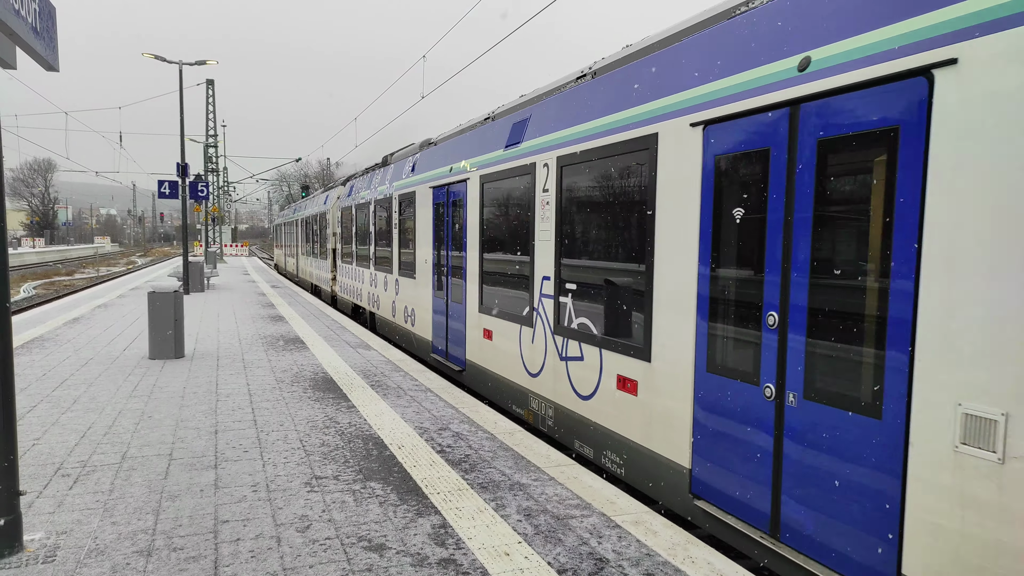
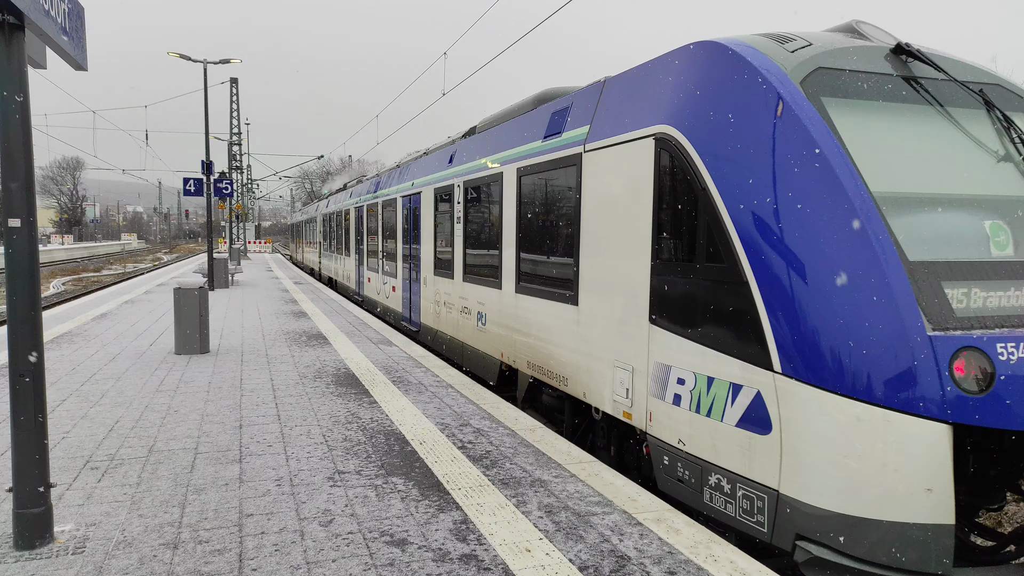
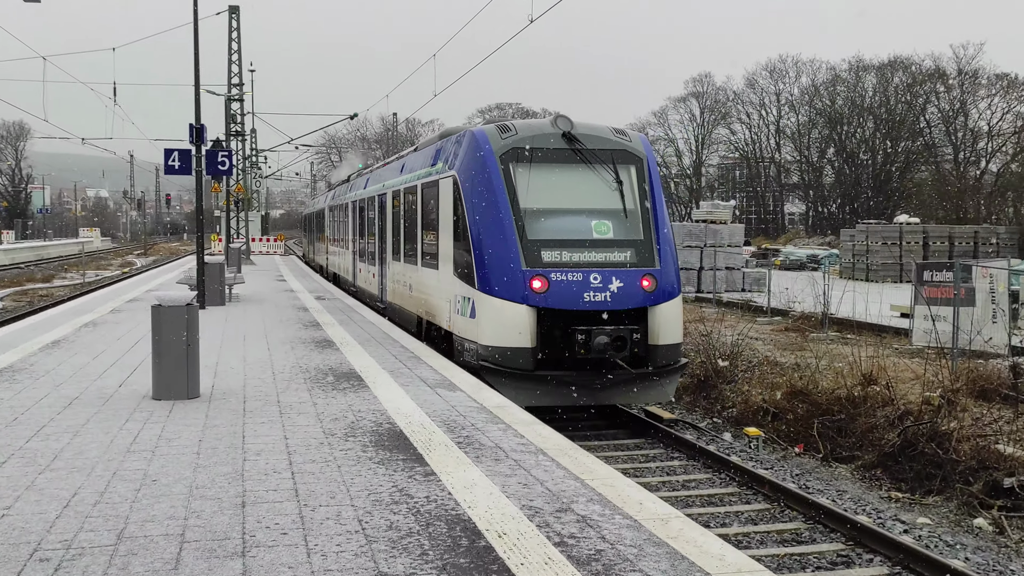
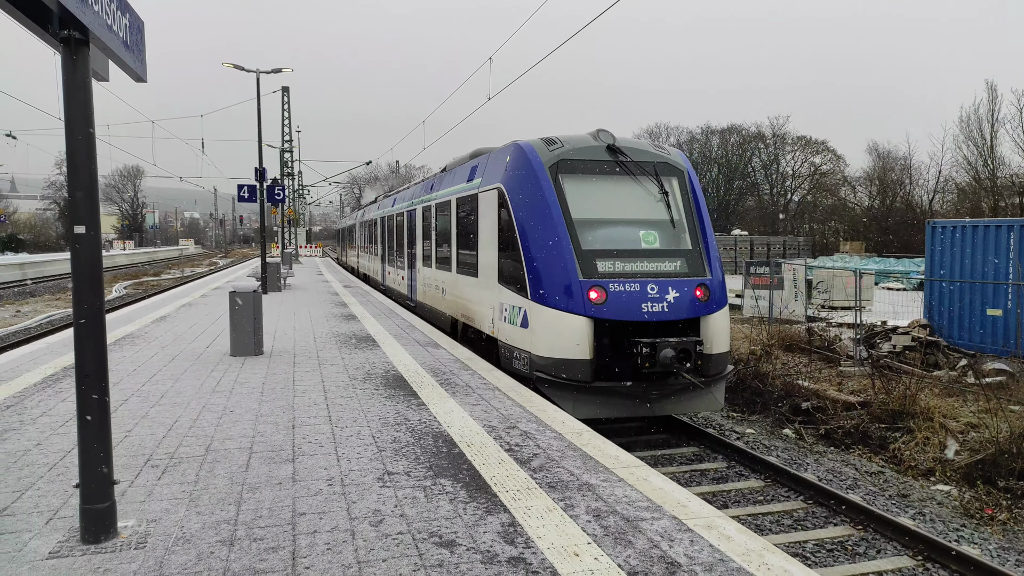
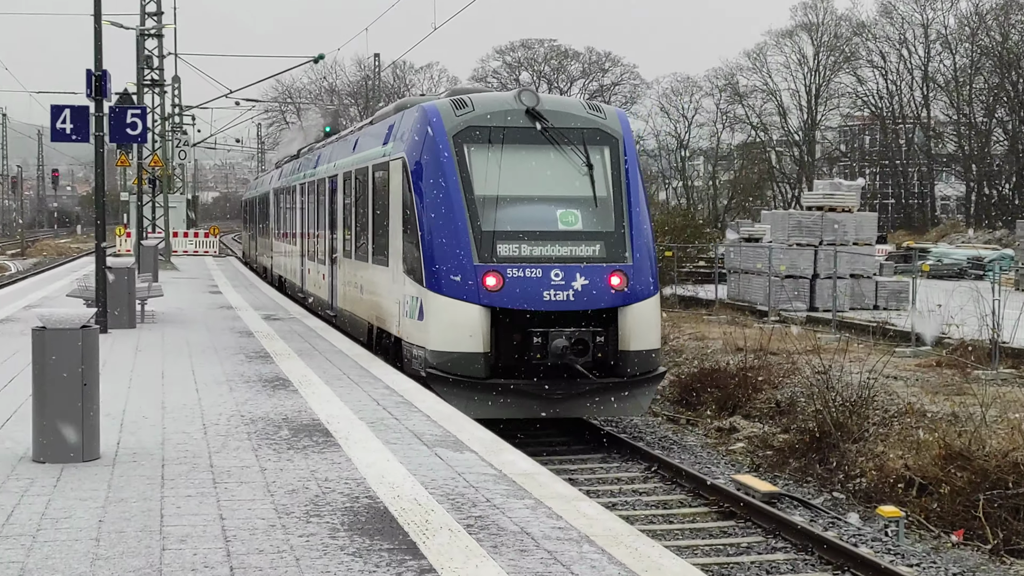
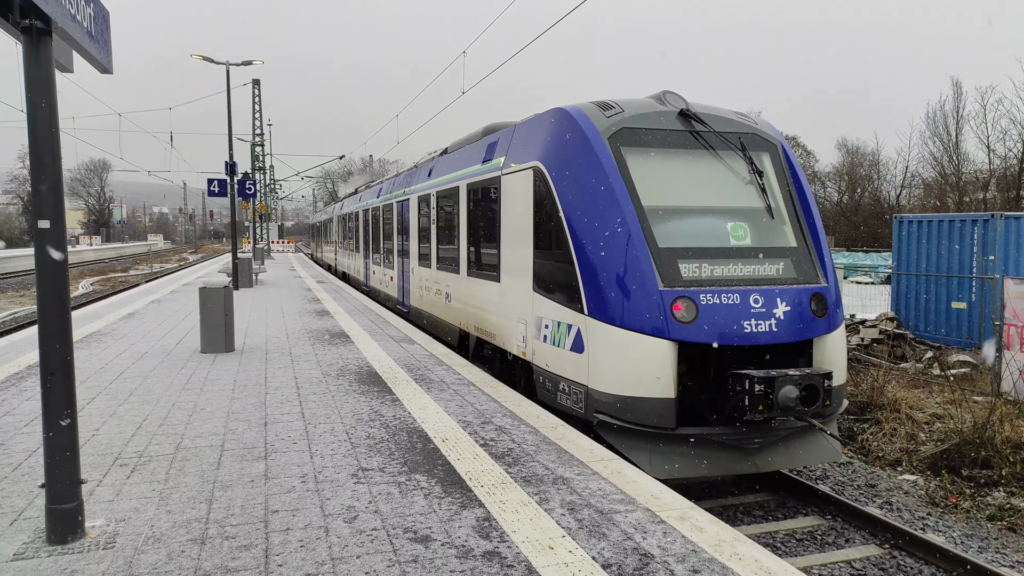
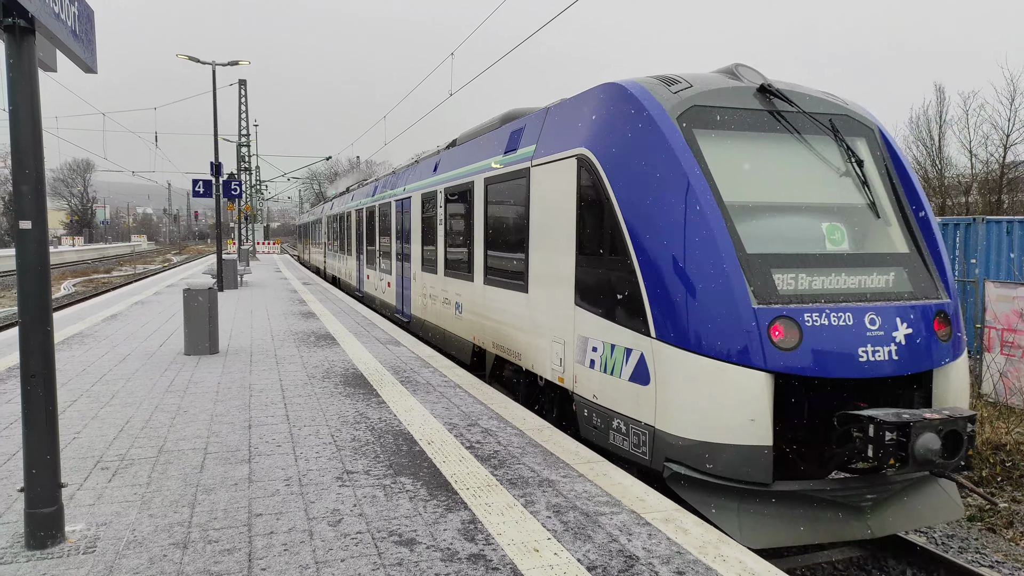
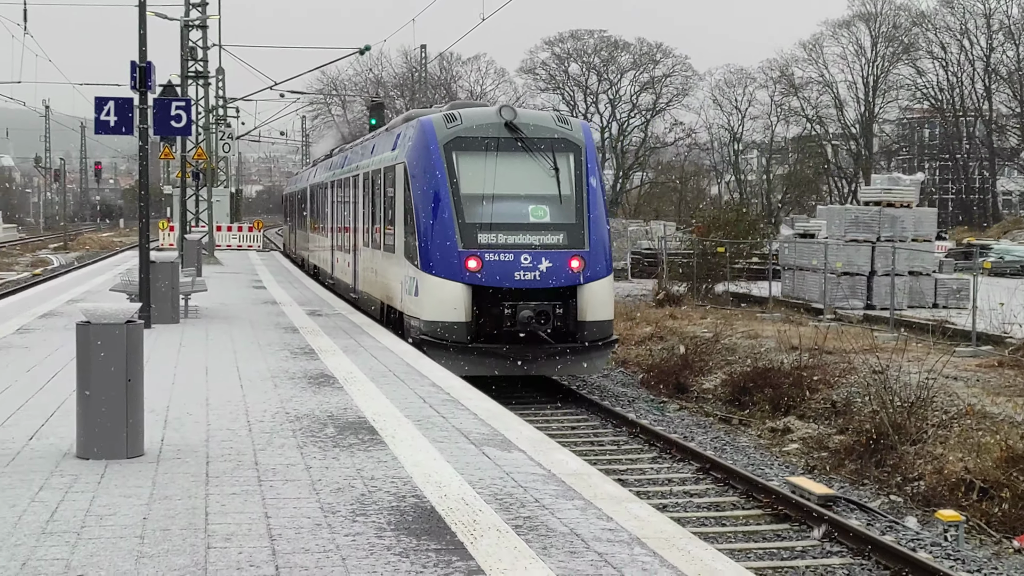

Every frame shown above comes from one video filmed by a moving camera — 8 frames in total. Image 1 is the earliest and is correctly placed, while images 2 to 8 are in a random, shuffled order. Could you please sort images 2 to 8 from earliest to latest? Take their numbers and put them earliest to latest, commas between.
2, 7, 6, 4, 3, 5, 8
